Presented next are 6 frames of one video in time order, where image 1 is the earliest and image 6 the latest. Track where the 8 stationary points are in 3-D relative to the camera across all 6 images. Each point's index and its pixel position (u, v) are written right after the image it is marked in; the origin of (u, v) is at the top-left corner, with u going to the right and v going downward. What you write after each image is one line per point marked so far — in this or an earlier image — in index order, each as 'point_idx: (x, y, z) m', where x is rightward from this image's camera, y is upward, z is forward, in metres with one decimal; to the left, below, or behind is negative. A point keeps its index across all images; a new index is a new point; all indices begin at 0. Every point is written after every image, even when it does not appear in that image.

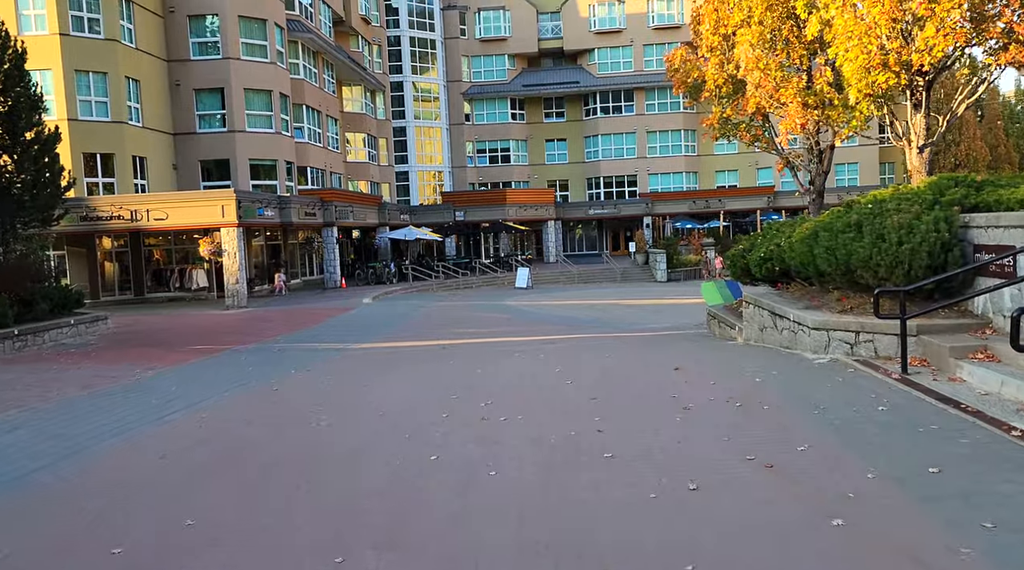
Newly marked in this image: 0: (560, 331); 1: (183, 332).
0: (+1.0, -1.0, +18.8) m
1: (-7.0, -1.0, +19.1) m
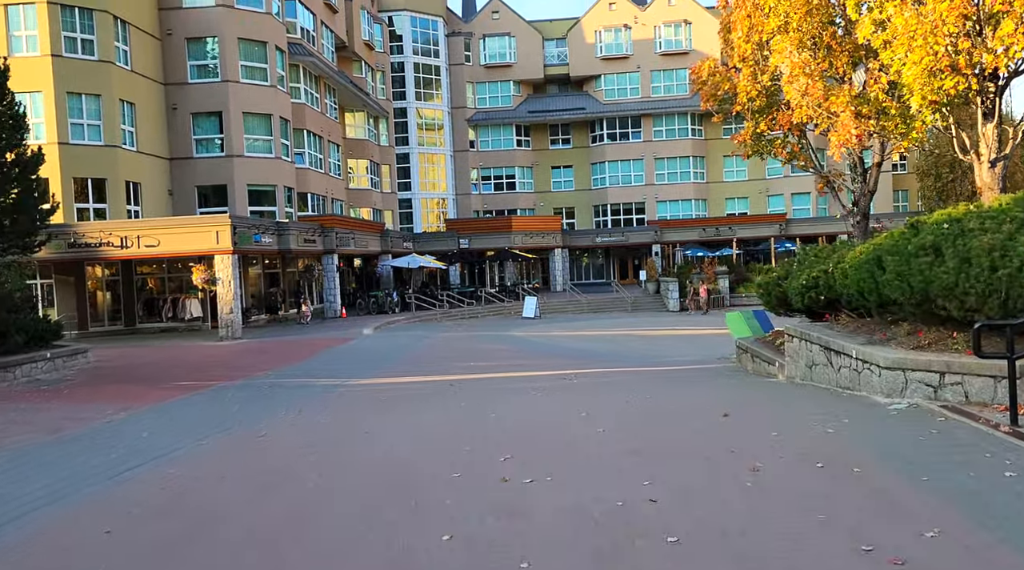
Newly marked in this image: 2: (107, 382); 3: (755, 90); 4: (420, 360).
0: (+1.2, -1.6, +17.5) m
1: (-6.8, -1.6, +17.8) m
2: (-6.8, -1.7, +15.1) m
3: (+4.1, +3.3, +14.6) m
4: (-1.9, -1.6, +19.0) m
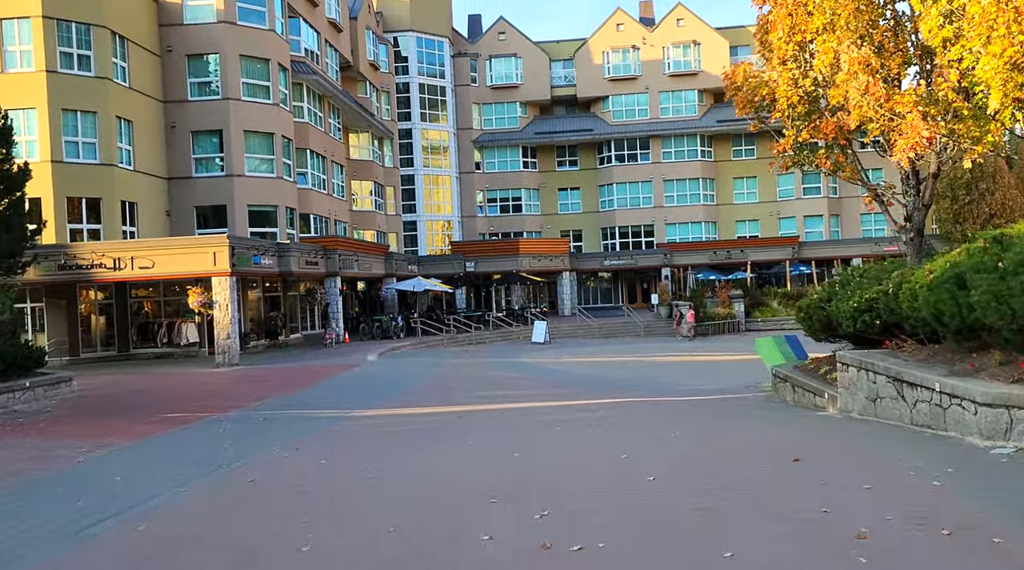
0: (+1.5, -2.0, +16.3) m
1: (-6.5, -2.0, +16.6) m
2: (-6.5, -2.0, +13.9) m
3: (+4.4, +2.9, +13.6) m
4: (-1.7, -2.0, +17.8) m
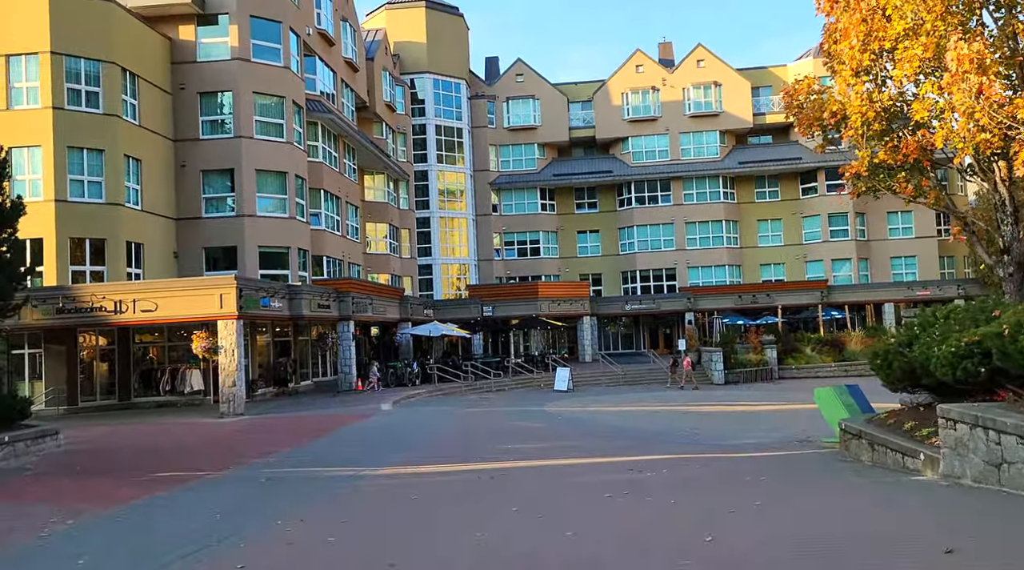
0: (+2.0, -2.7, +14.7) m
1: (-6.0, -2.8, +15.1) m
2: (-6.1, -2.6, +12.4) m
3: (+4.8, +2.3, +12.2) m
4: (-1.1, -2.8, +16.3) m
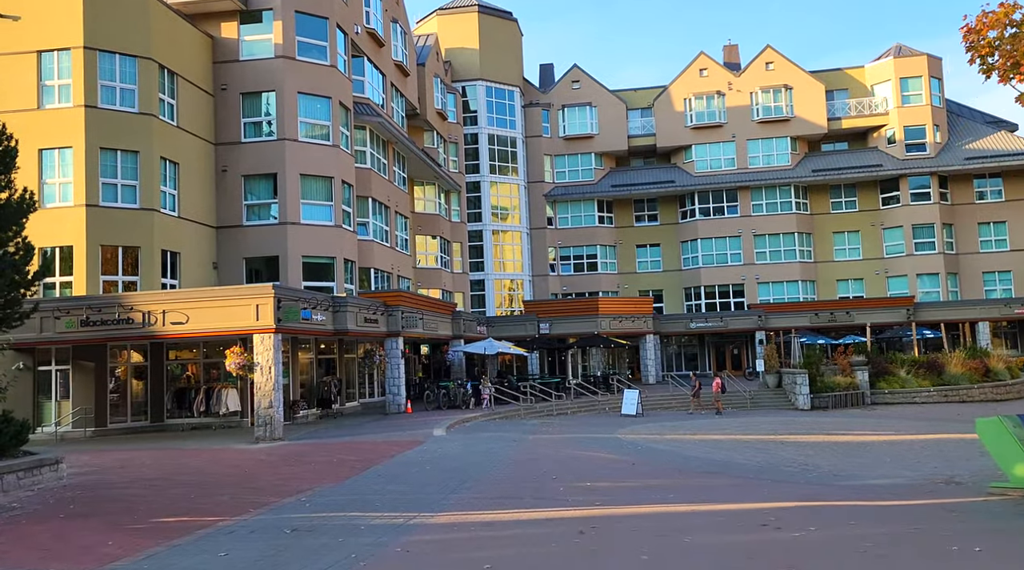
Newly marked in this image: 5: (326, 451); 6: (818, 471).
0: (+3.1, -2.8, +11.9) m
1: (-4.9, -2.8, +12.7) m
2: (-5.1, -2.6, +10.1) m
3: (+5.9, +2.3, +9.4) m
4: (+0.1, -2.9, +13.6) m
5: (-3.6, -3.2, +17.4) m
6: (+5.0, -3.0, +14.7) m
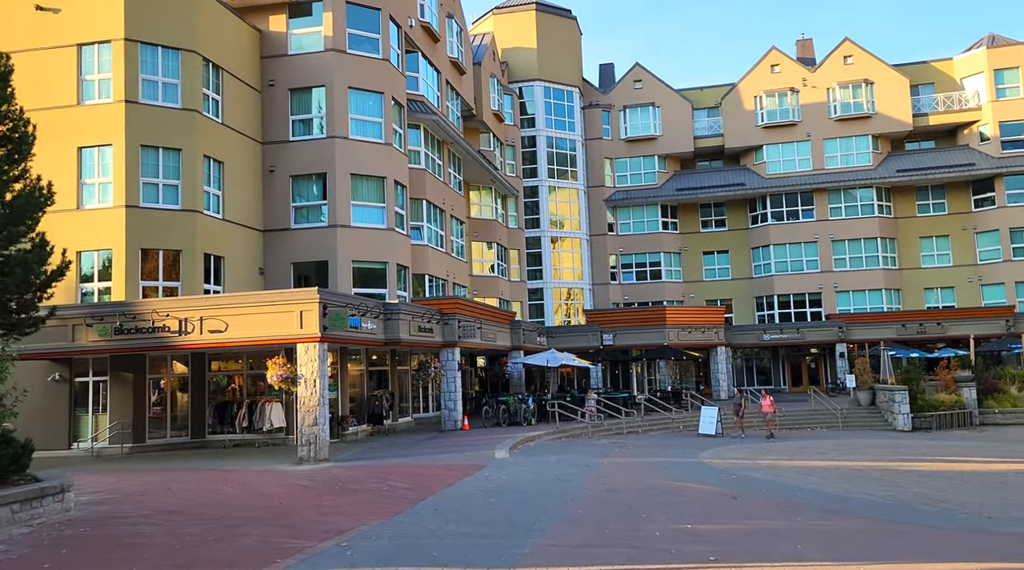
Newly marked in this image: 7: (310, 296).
0: (+4.1, -2.7, +9.4) m
1: (-3.9, -2.8, +10.7) m
2: (-4.2, -2.6, +8.1) m
3: (+6.6, +2.4, +6.8) m
4: (+1.1, -2.9, +11.4) m
5: (-2.3, -3.3, +15.3) m
6: (+6.1, -3.0, +12.1) m
7: (-4.3, -0.2, +19.0) m
